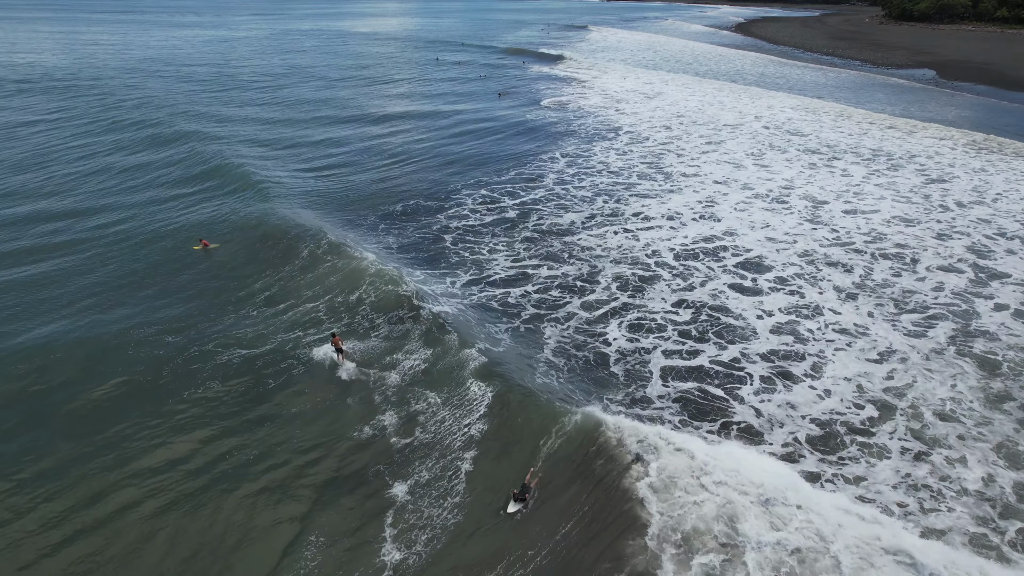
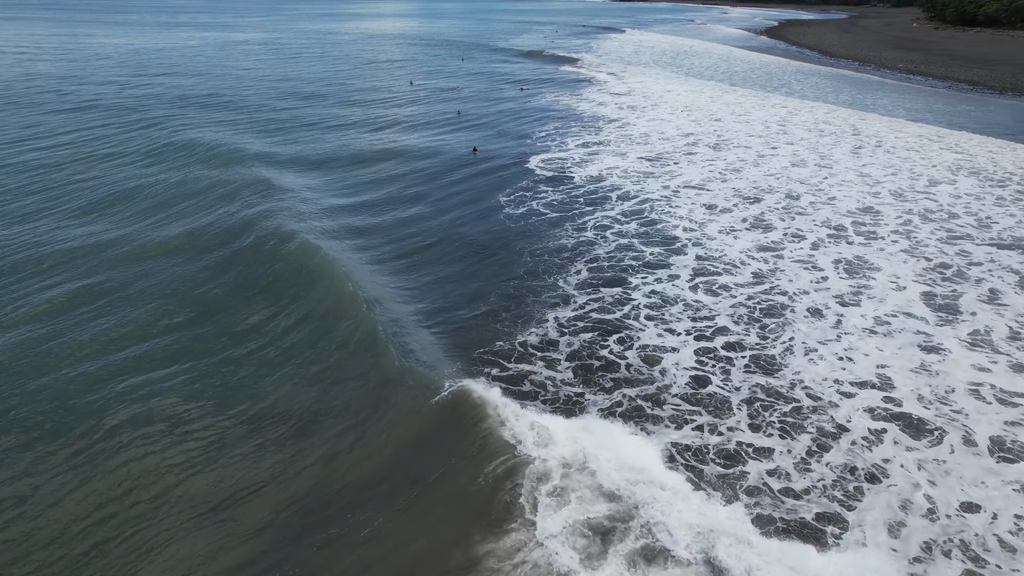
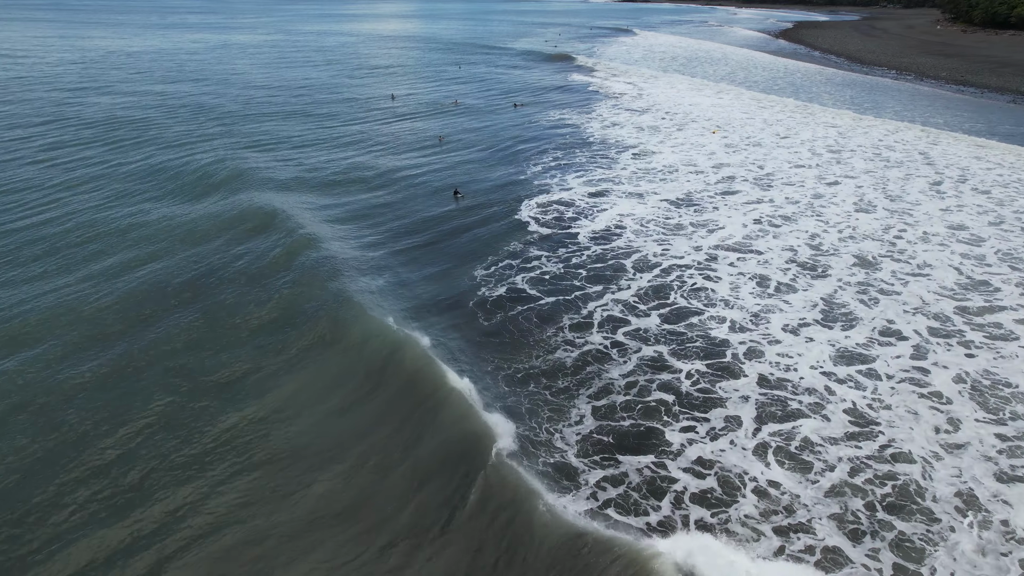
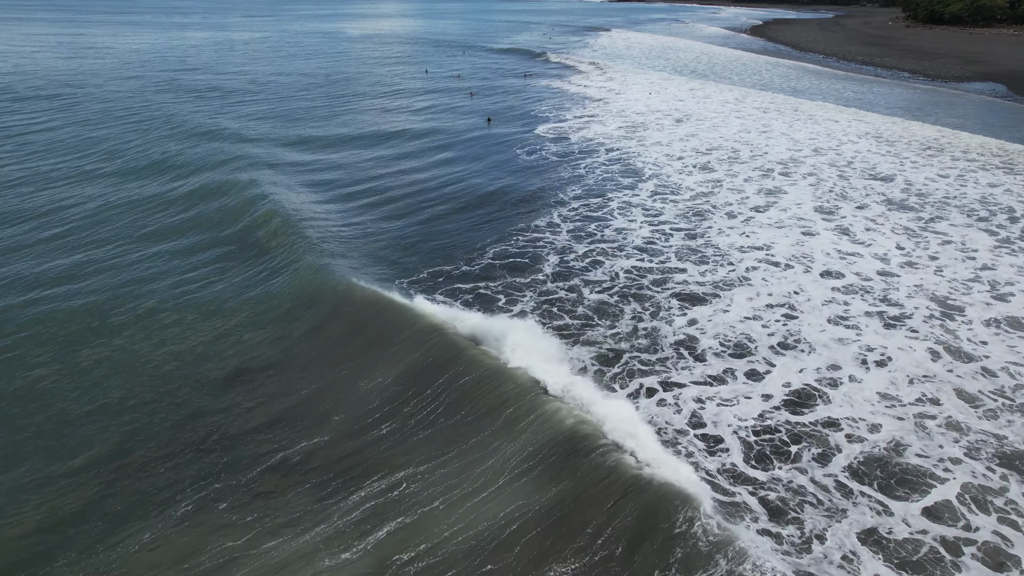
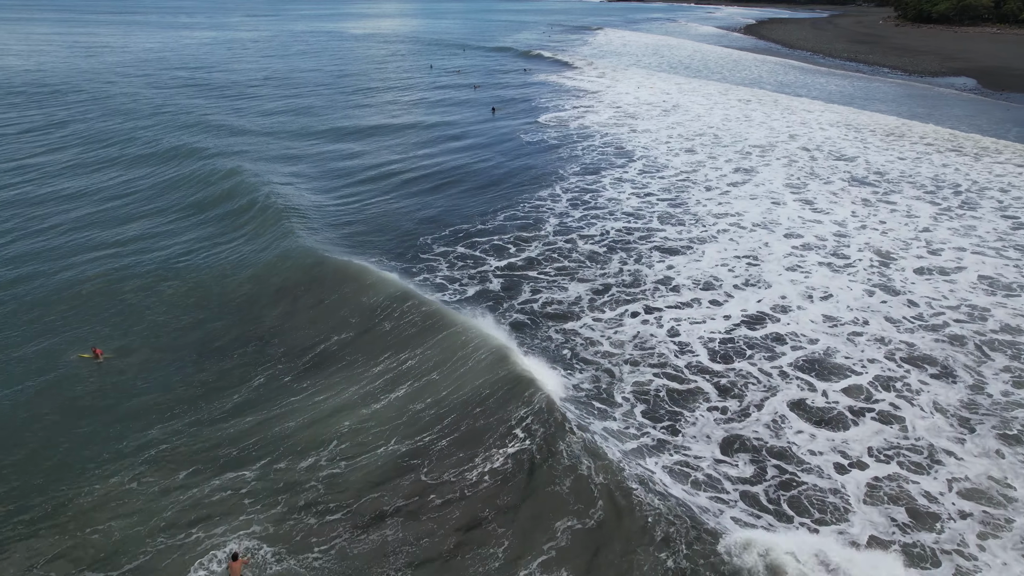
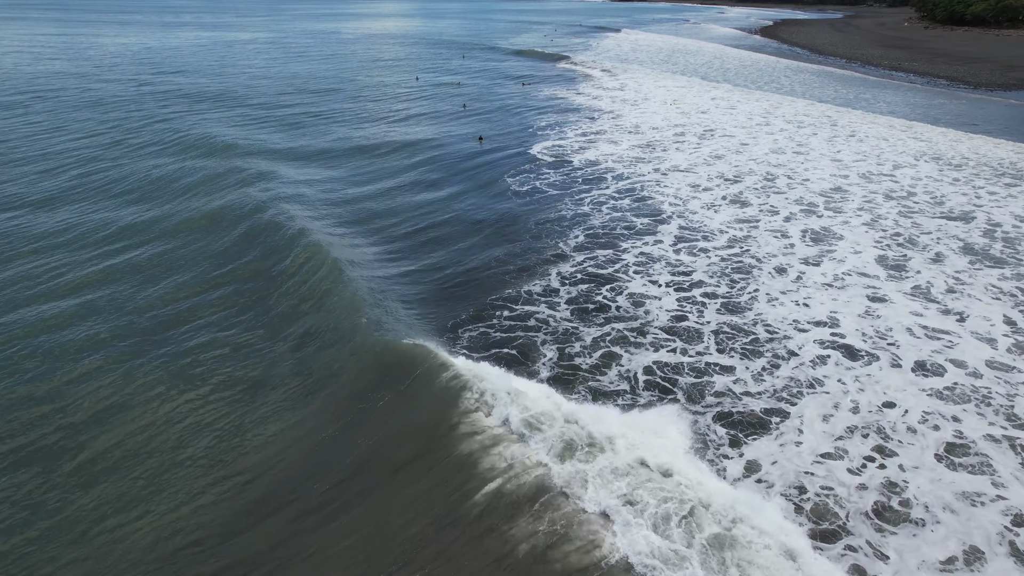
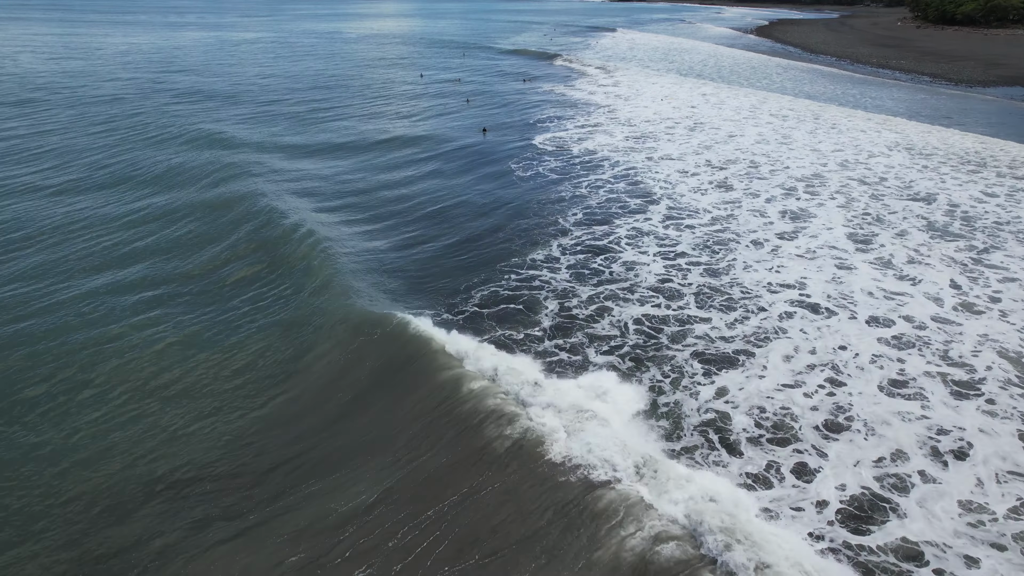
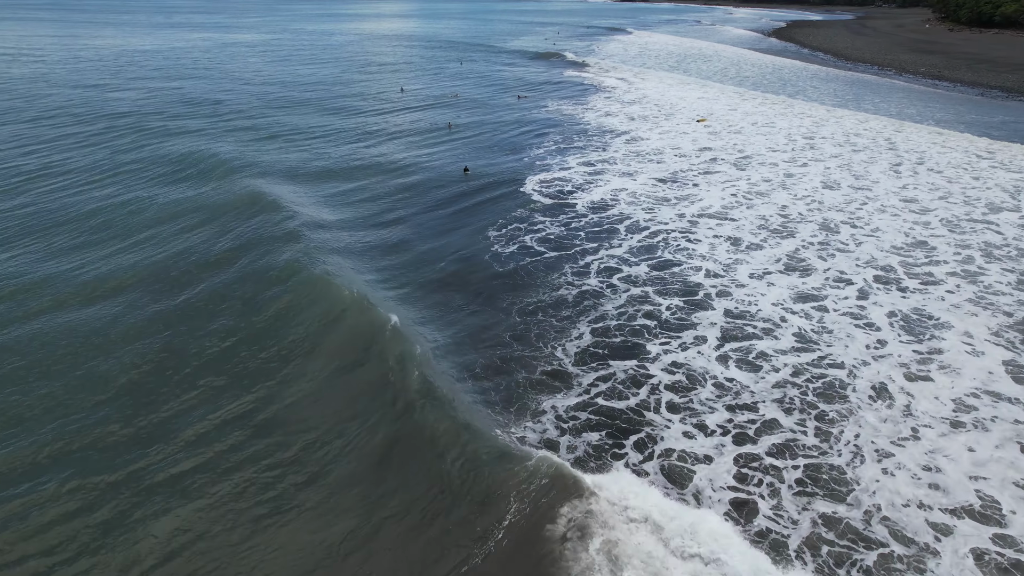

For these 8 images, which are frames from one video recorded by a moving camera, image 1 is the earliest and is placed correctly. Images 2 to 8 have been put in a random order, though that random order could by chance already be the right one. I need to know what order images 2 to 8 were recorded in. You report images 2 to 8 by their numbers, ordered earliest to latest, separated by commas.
5, 4, 7, 6, 2, 8, 3
